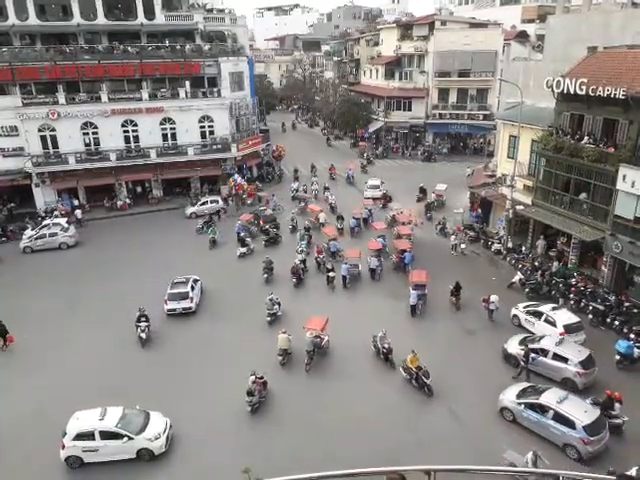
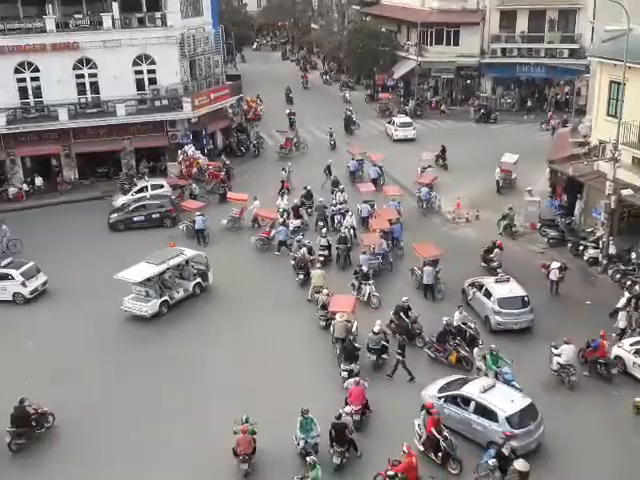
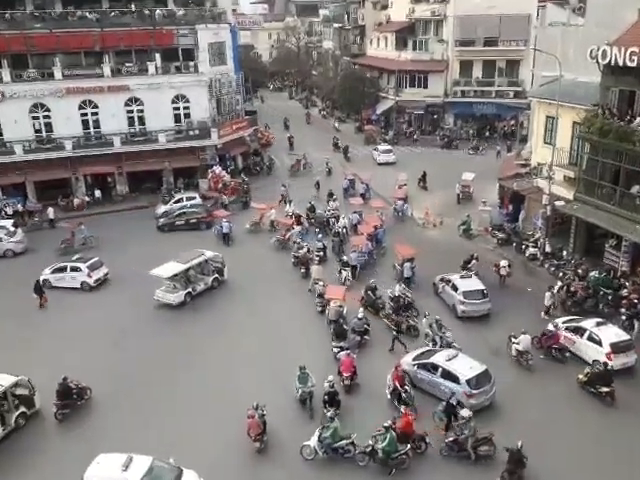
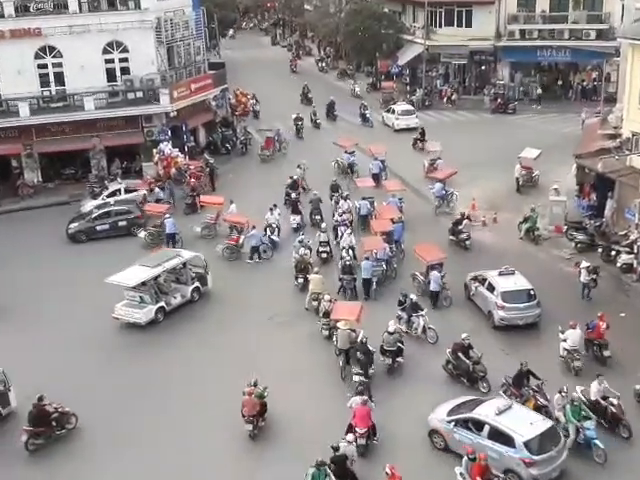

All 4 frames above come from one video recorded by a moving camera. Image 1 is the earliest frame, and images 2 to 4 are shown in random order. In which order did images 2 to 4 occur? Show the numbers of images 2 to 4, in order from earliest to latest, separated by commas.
3, 2, 4
